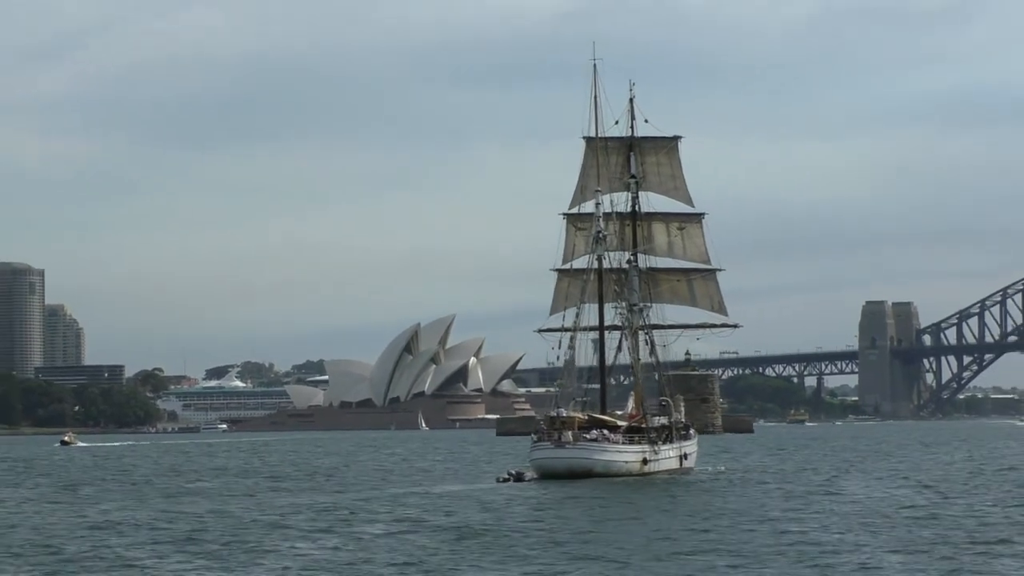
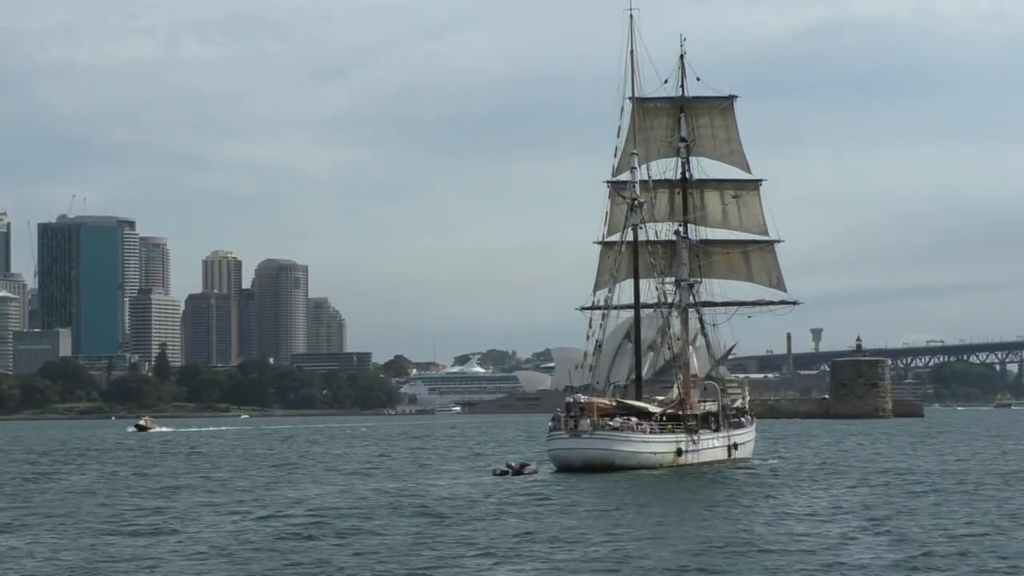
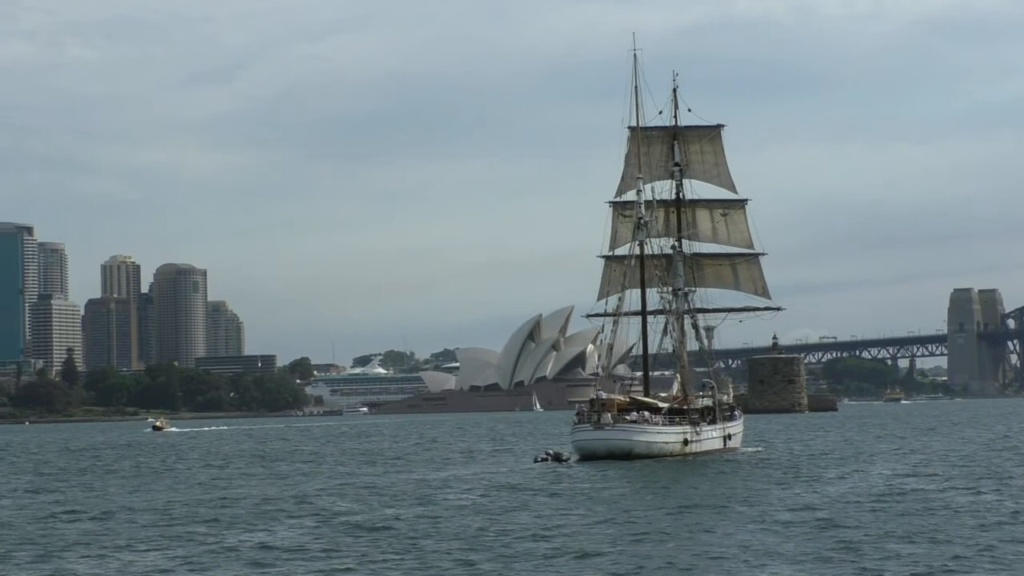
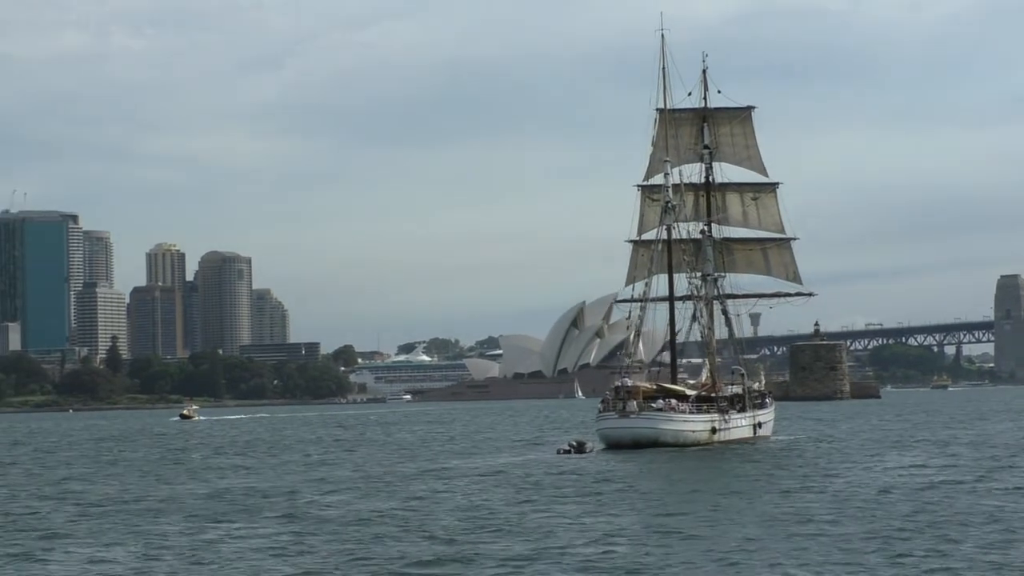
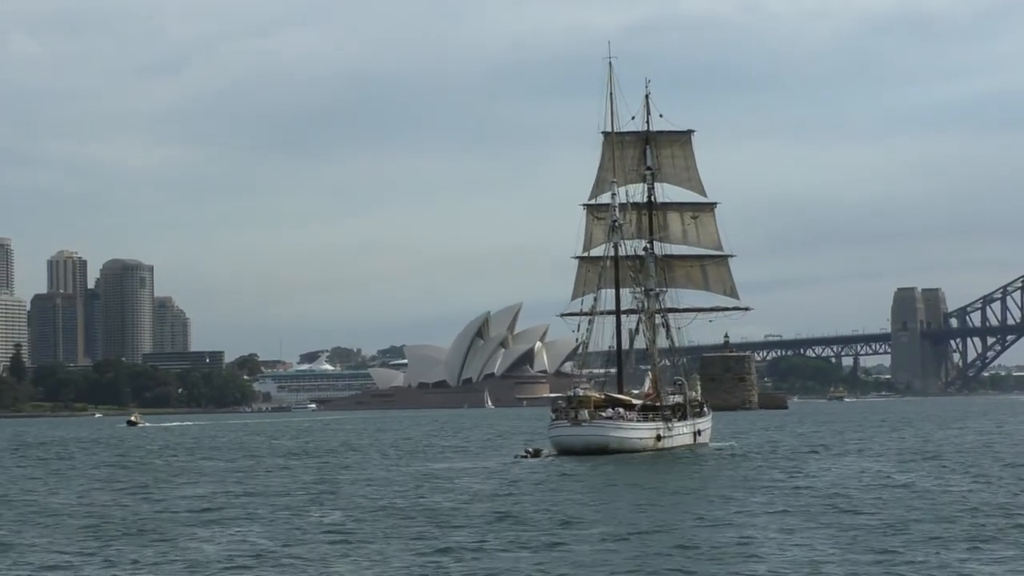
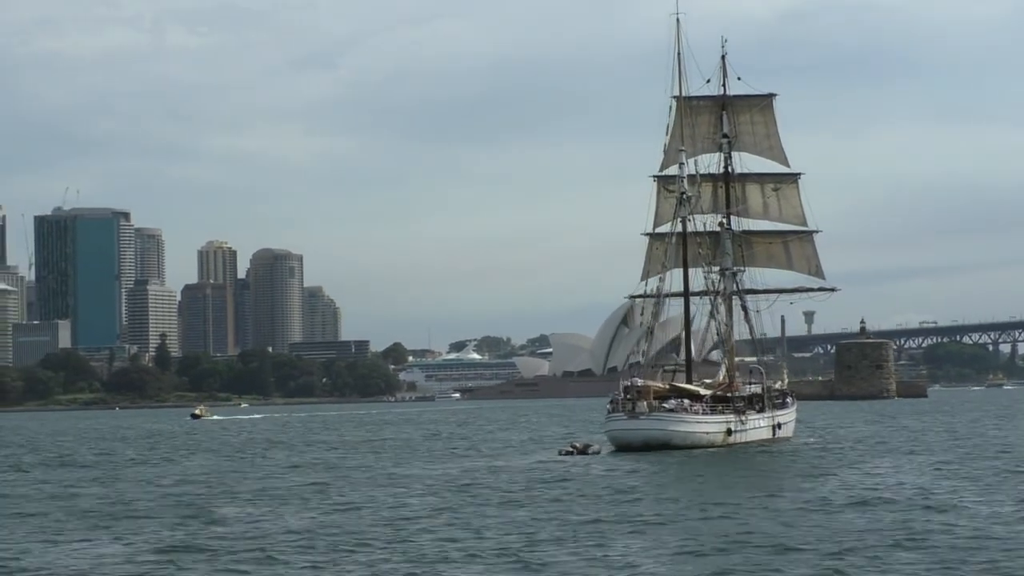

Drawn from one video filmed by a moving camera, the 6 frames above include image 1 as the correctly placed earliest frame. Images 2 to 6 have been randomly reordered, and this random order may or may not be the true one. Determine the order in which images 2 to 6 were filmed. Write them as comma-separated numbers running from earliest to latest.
5, 3, 4, 6, 2
